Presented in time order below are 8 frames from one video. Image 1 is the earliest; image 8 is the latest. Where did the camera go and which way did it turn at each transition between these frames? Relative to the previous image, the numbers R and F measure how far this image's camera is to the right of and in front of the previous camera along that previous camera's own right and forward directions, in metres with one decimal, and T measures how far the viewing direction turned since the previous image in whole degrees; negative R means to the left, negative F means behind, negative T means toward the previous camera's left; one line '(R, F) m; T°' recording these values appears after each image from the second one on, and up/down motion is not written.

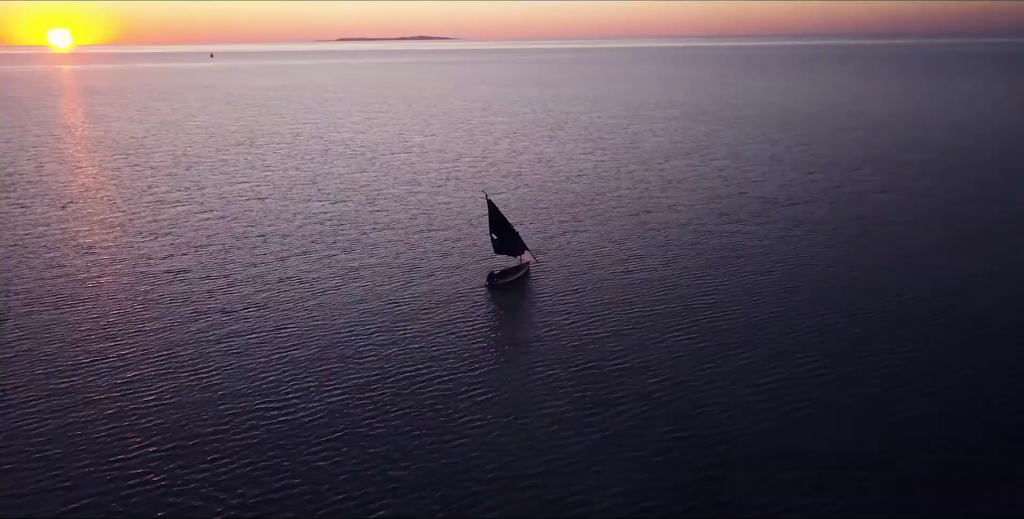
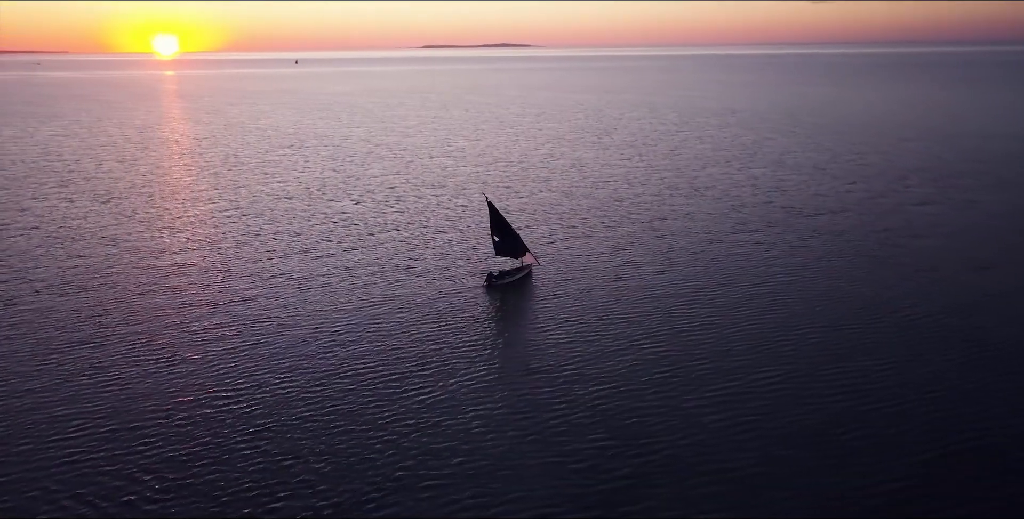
(+6.5, +0.5) m; -6°
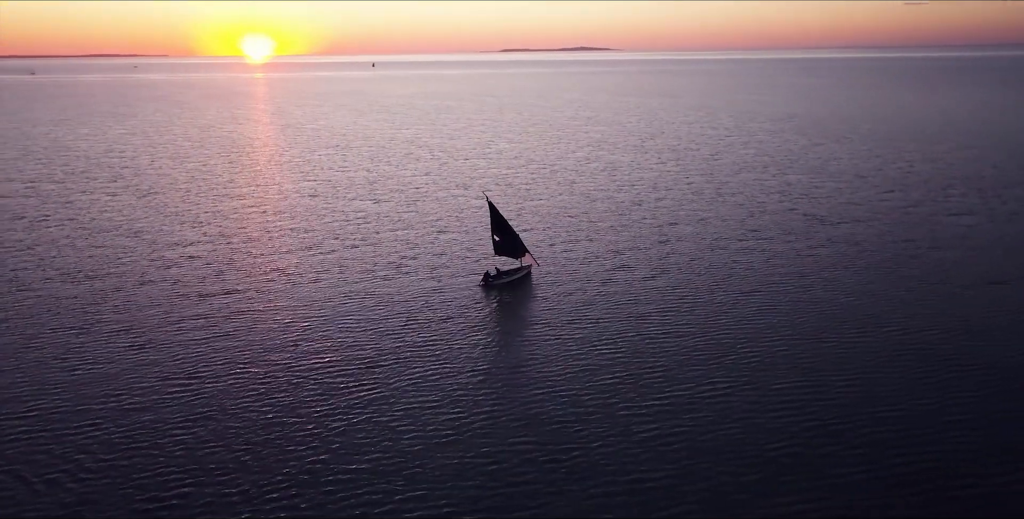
(+6.3, +0.3) m; -6°
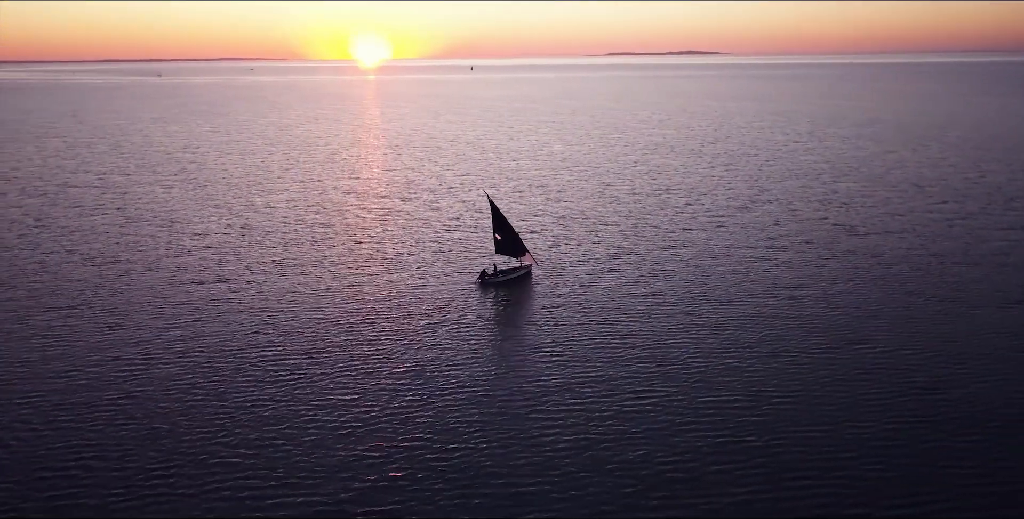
(+8.3, +0.8) m; -7°
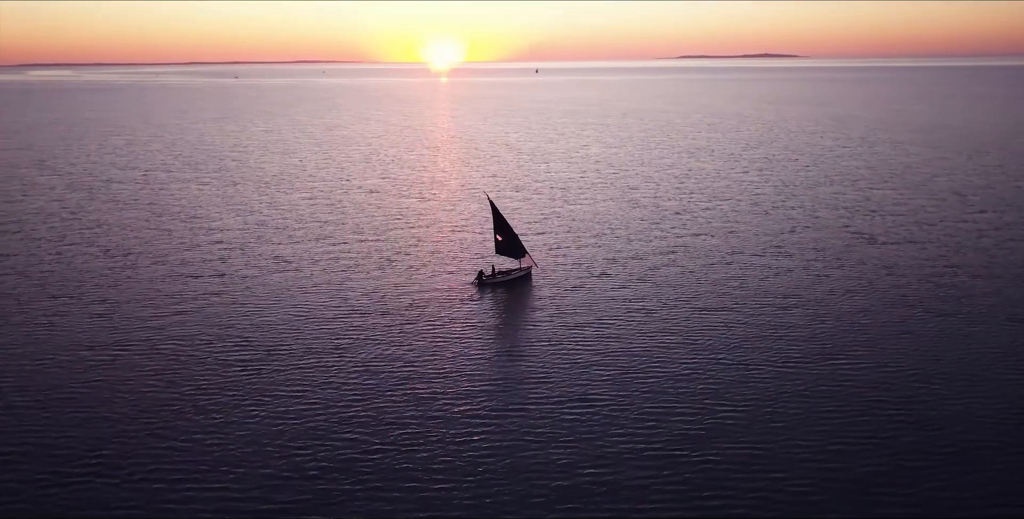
(+5.7, +0.6) m; -5°
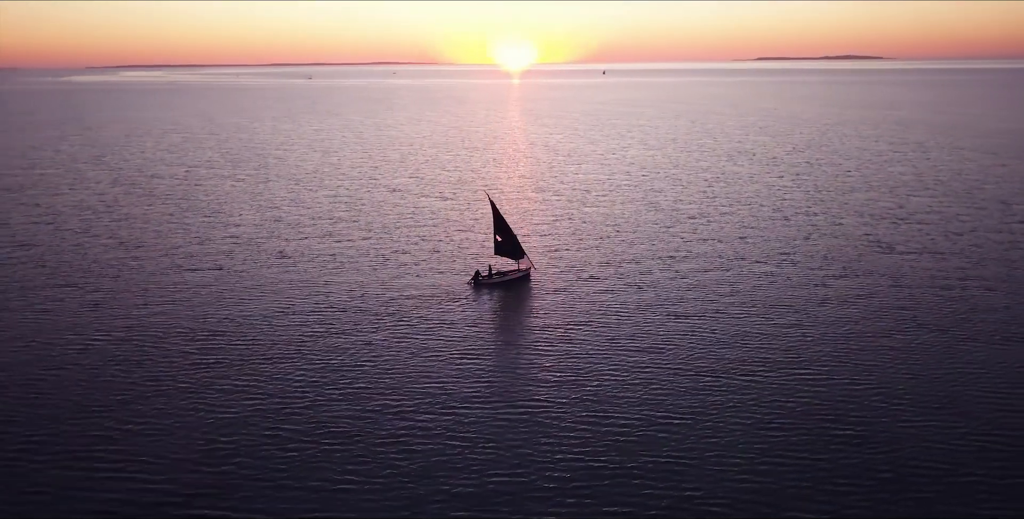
(+5.9, +0.7) m; -5°
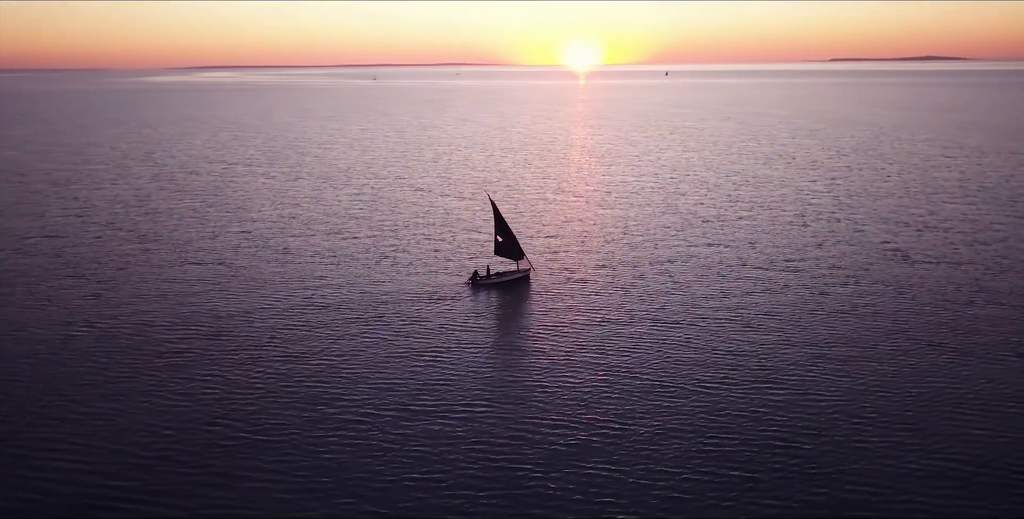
(+5.3, +0.6) m; -5°
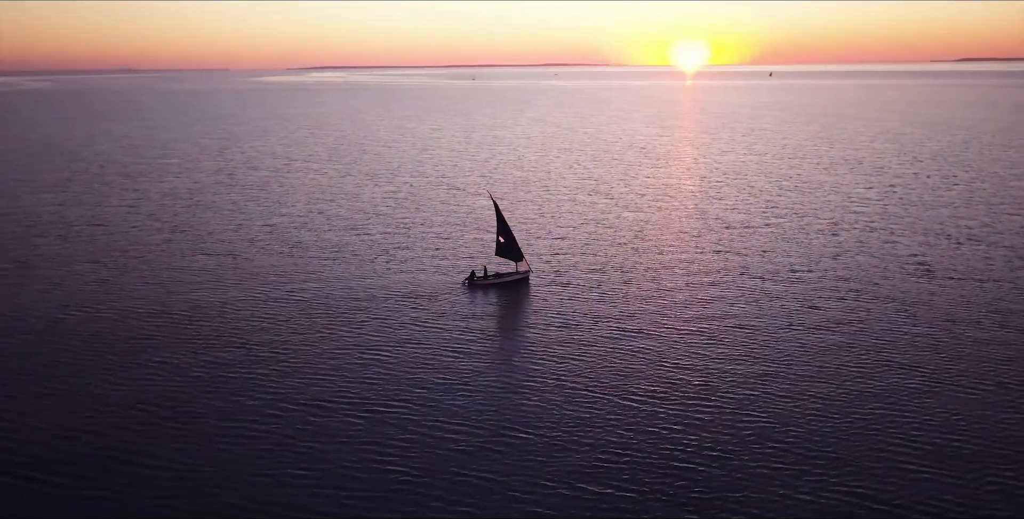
(+8.3, +1.0) m; -7°
